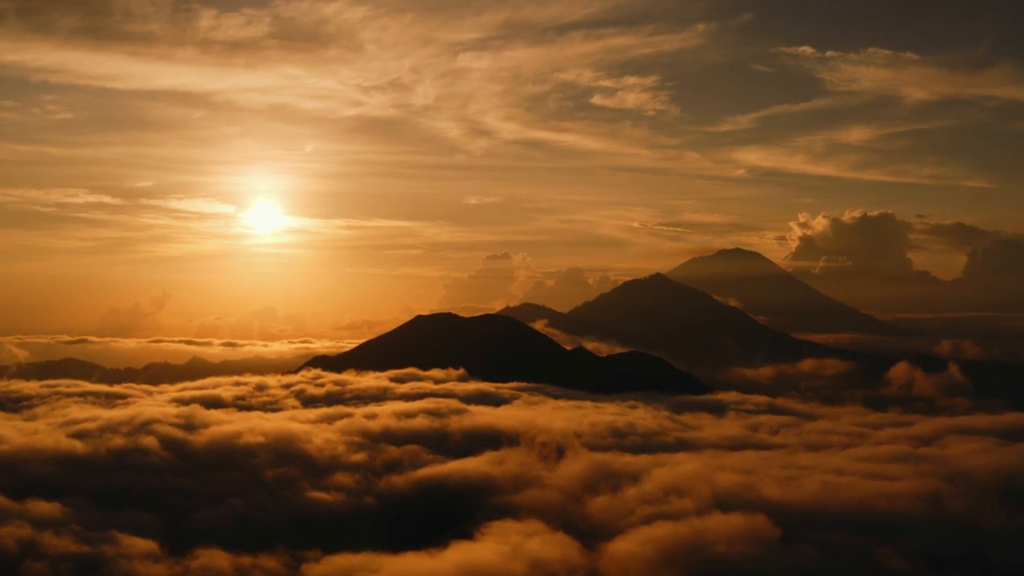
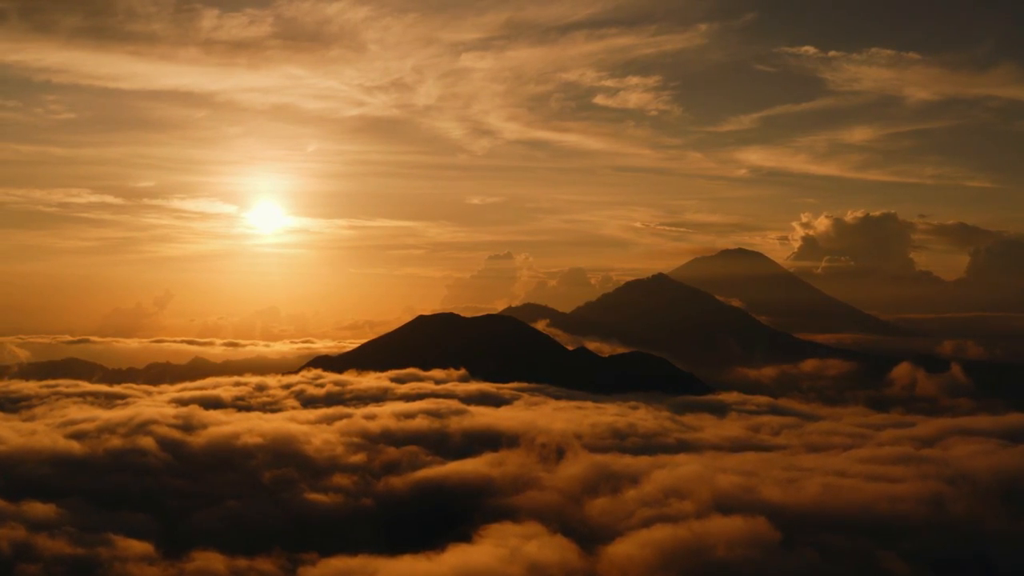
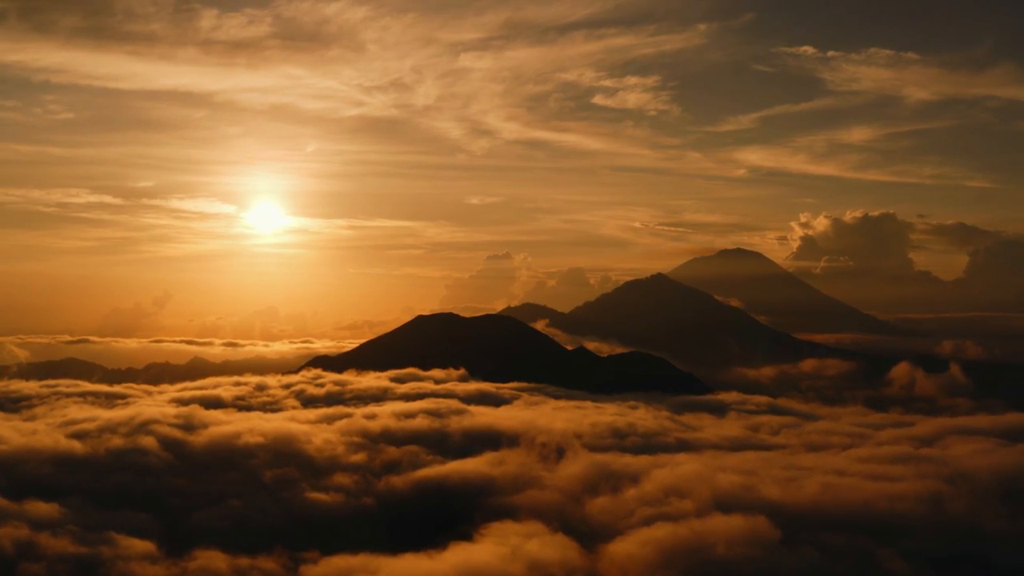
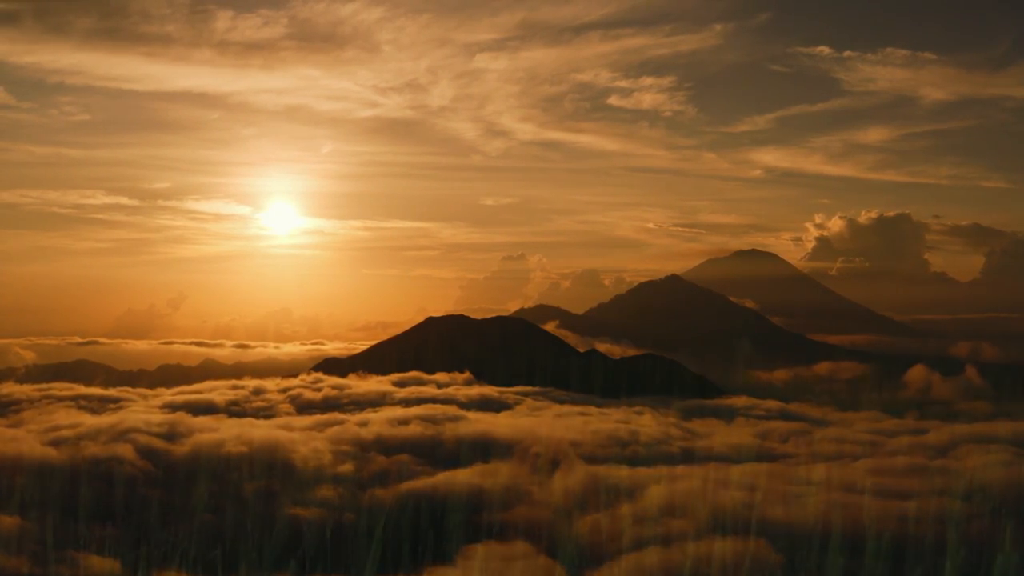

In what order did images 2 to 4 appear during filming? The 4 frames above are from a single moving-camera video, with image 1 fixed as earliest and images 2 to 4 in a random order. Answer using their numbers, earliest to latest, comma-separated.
3, 2, 4
